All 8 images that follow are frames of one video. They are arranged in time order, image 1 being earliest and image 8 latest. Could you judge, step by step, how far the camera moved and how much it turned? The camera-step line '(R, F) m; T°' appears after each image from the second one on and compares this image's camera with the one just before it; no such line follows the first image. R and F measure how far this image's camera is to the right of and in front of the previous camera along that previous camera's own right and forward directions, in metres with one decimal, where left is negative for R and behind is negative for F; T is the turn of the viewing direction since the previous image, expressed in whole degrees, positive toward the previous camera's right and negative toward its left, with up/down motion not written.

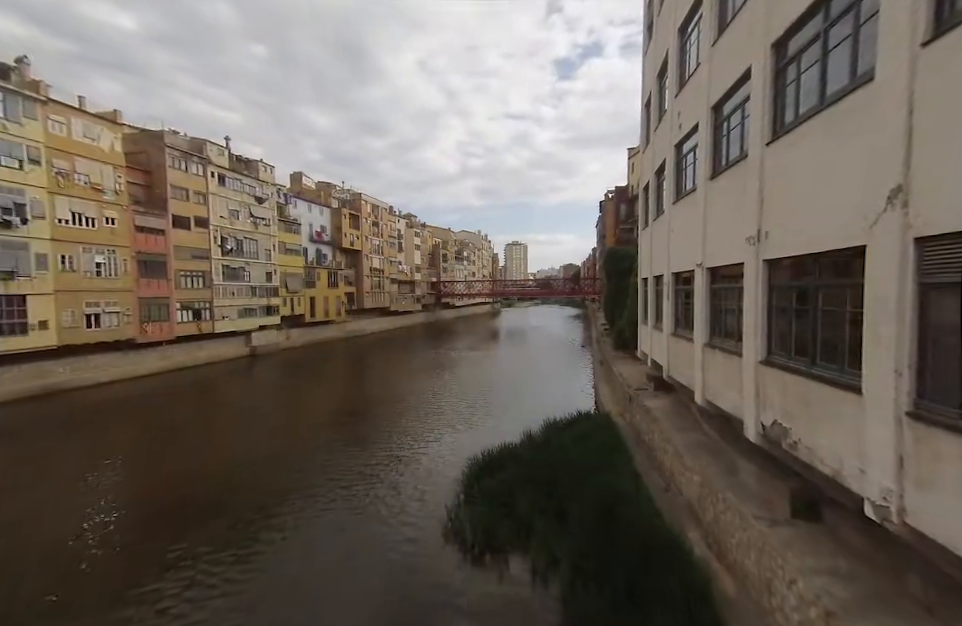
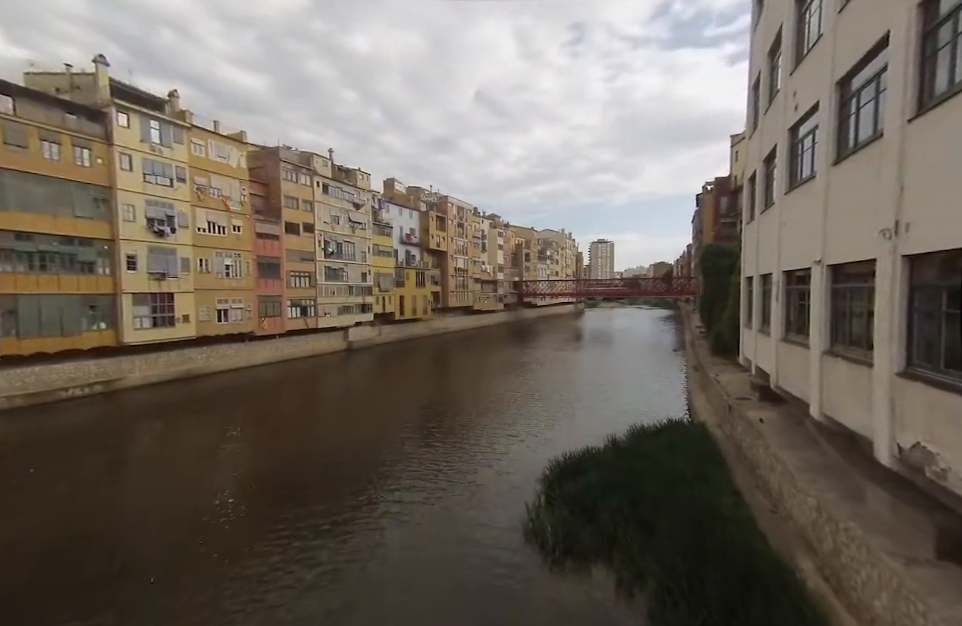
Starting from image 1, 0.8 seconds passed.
(0.0, 0.0) m; -10°
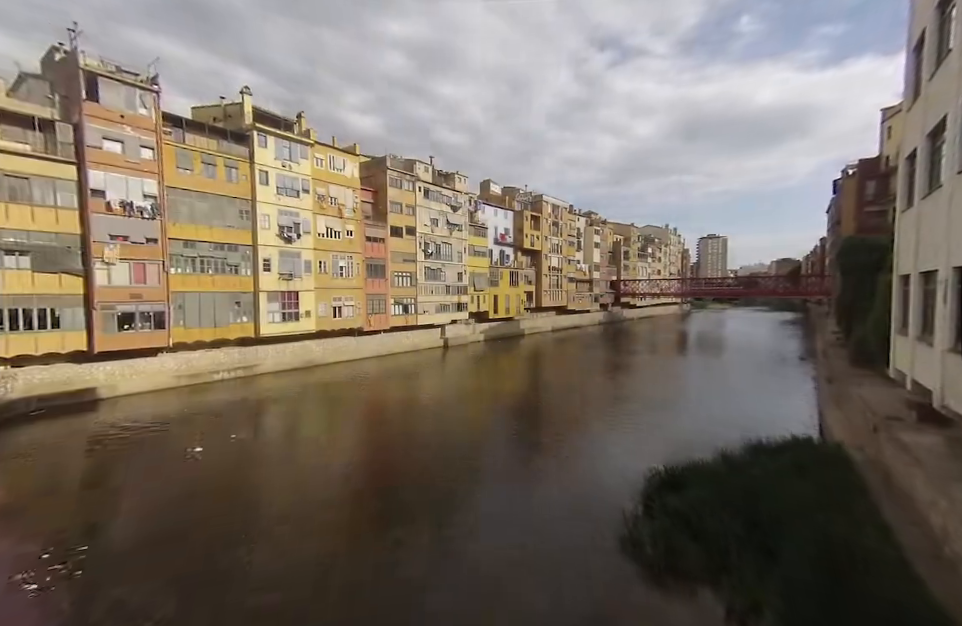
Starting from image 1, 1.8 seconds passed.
(0.0, 0.0) m; -12°
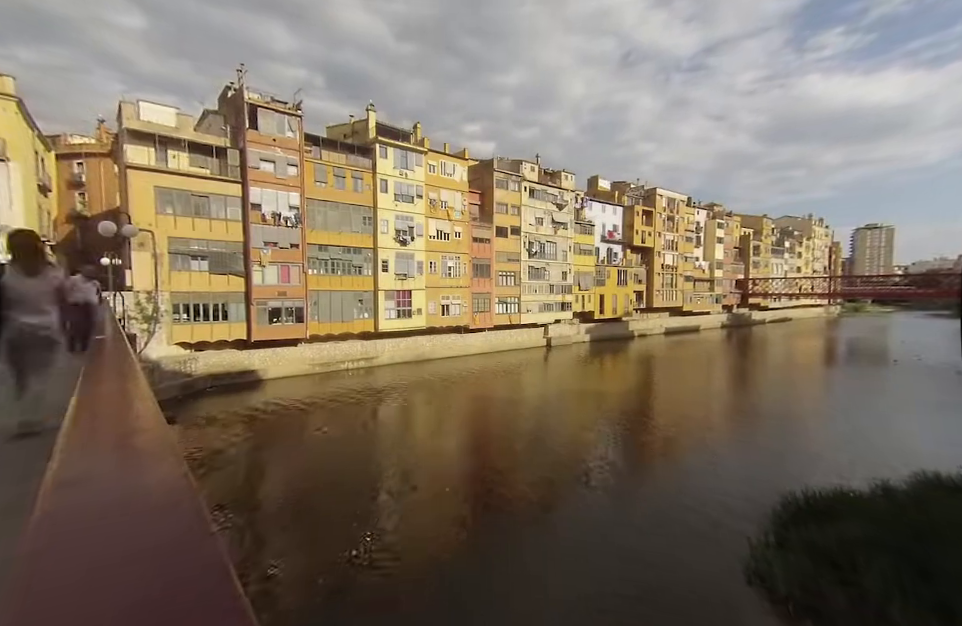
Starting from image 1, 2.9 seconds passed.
(0.0, 0.0) m; -13°
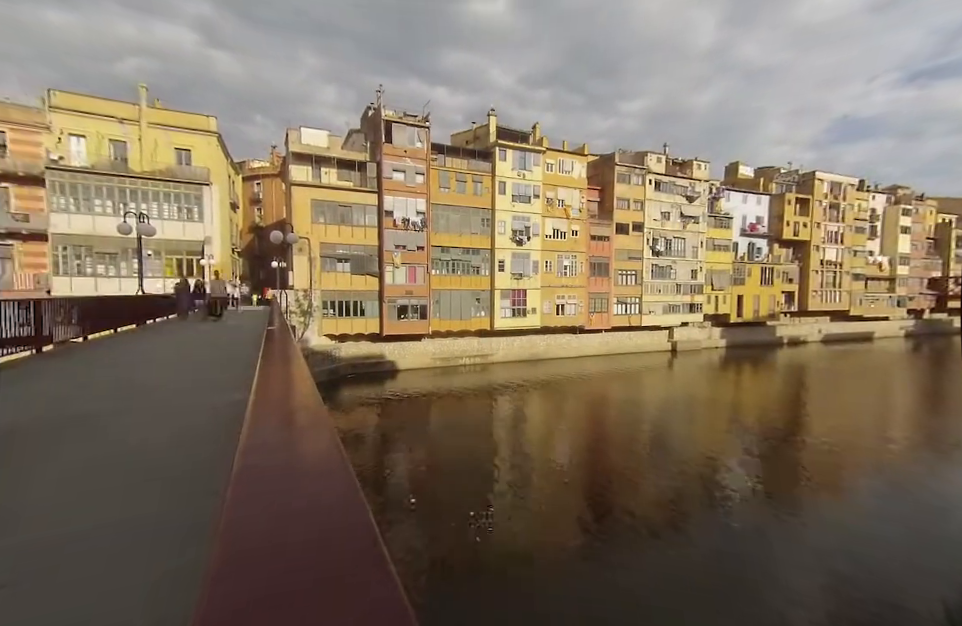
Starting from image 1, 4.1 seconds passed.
(+0.6, -0.3) m; -15°
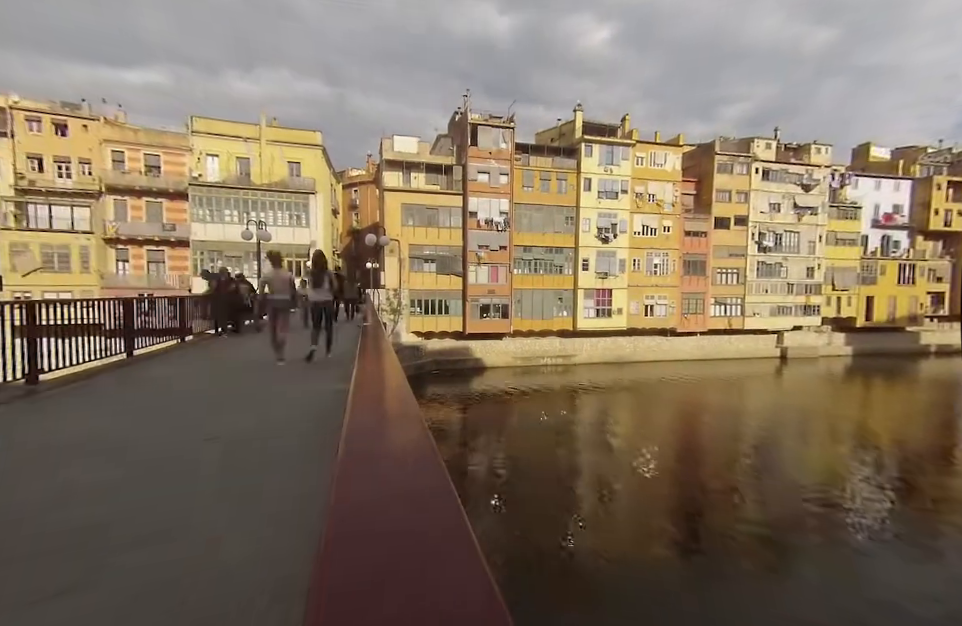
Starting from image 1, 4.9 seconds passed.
(+0.5, -0.1) m; -11°
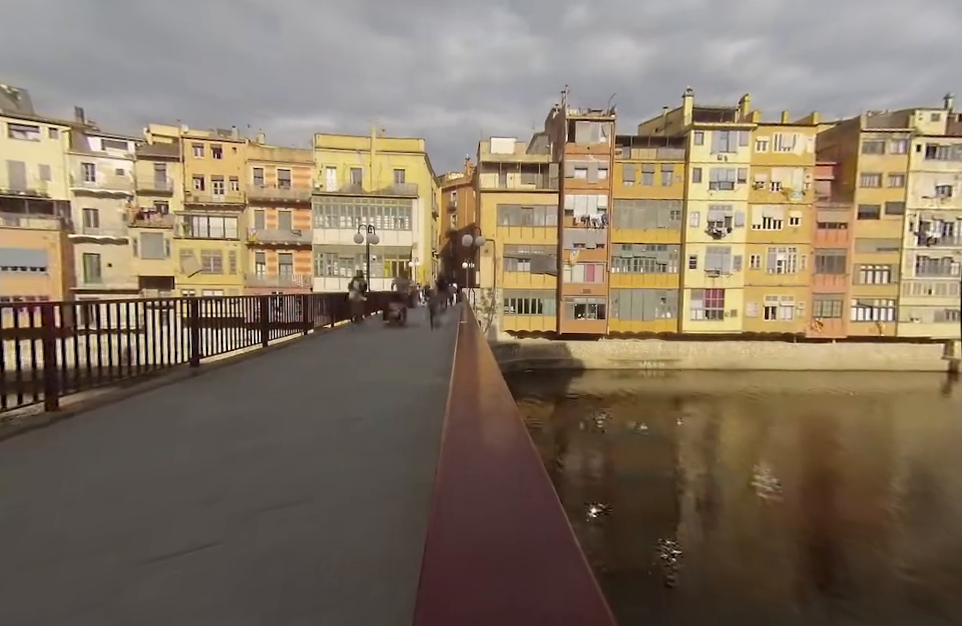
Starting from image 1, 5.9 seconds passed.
(+0.6, 0.0) m; -13°
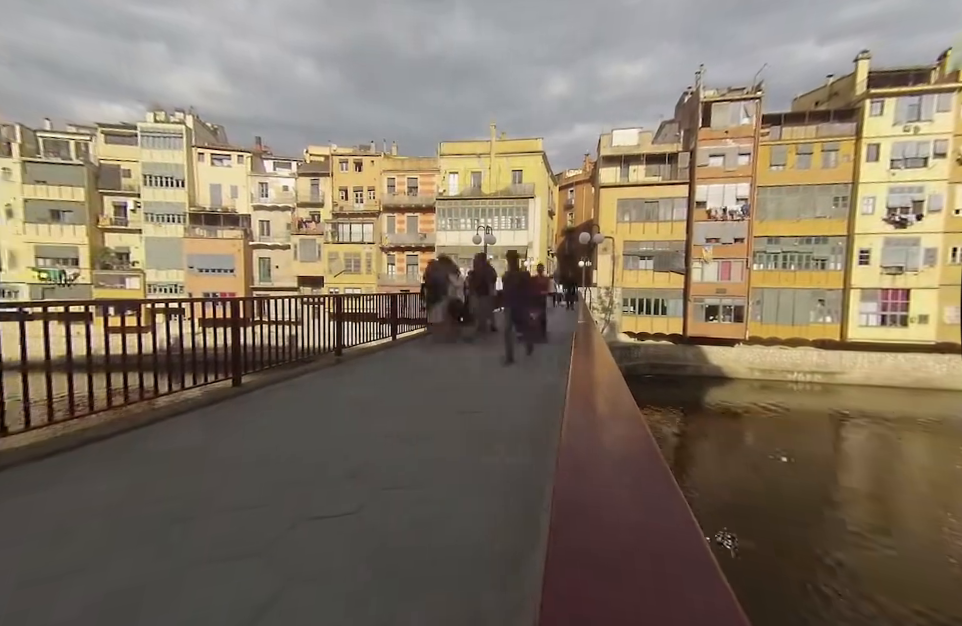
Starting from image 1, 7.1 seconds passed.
(+0.6, +0.3) m; -16°
